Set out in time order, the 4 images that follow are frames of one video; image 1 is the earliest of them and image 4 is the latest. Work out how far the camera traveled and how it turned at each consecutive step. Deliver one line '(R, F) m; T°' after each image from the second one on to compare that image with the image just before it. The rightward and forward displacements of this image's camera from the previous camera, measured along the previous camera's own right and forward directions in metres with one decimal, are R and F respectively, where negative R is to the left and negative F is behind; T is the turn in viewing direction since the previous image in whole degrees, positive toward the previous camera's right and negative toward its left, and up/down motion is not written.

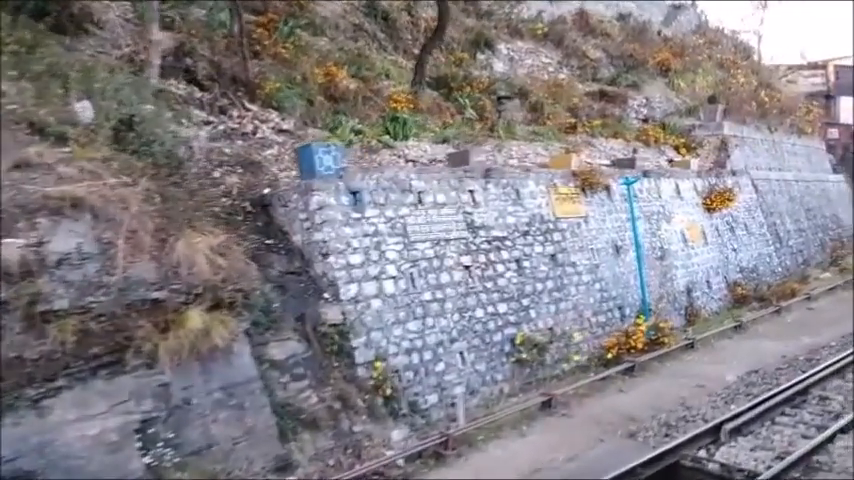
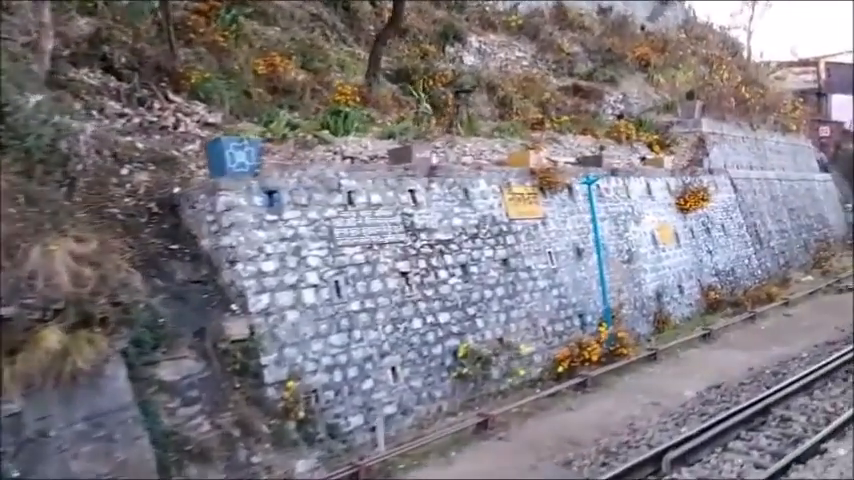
(+0.7, +0.9) m; 0°
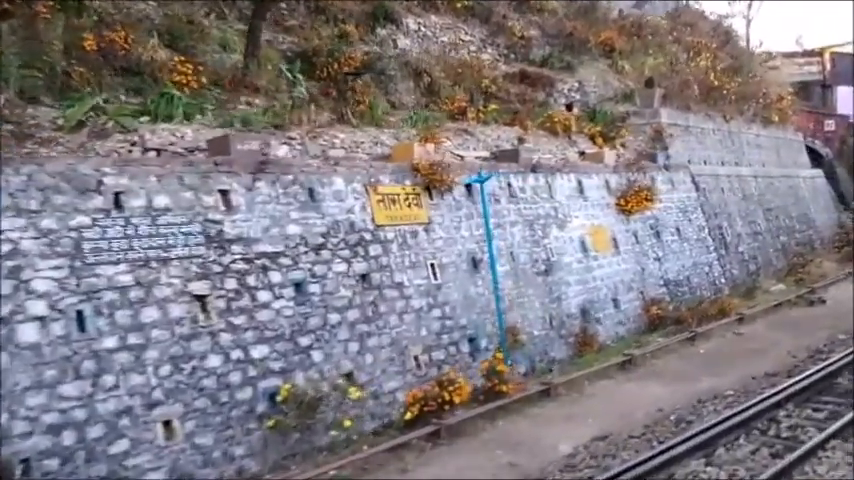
(+1.9, +2.1) m; -1°
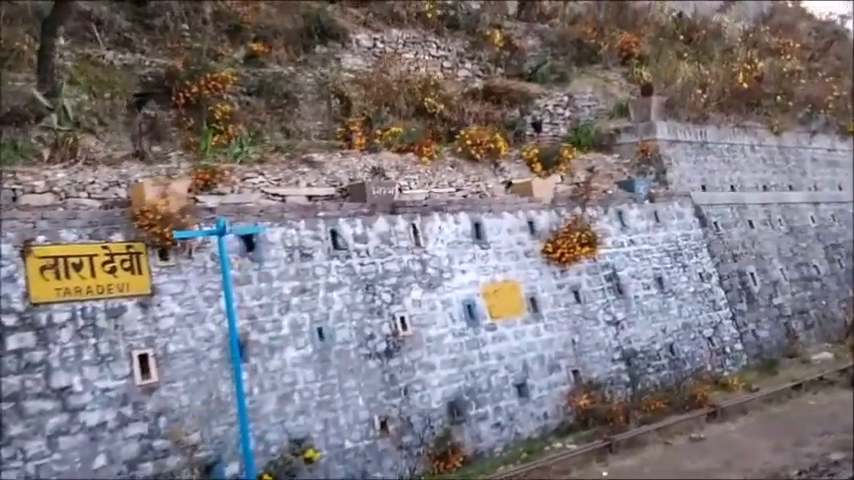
(+3.8, +3.6) m; -11°
